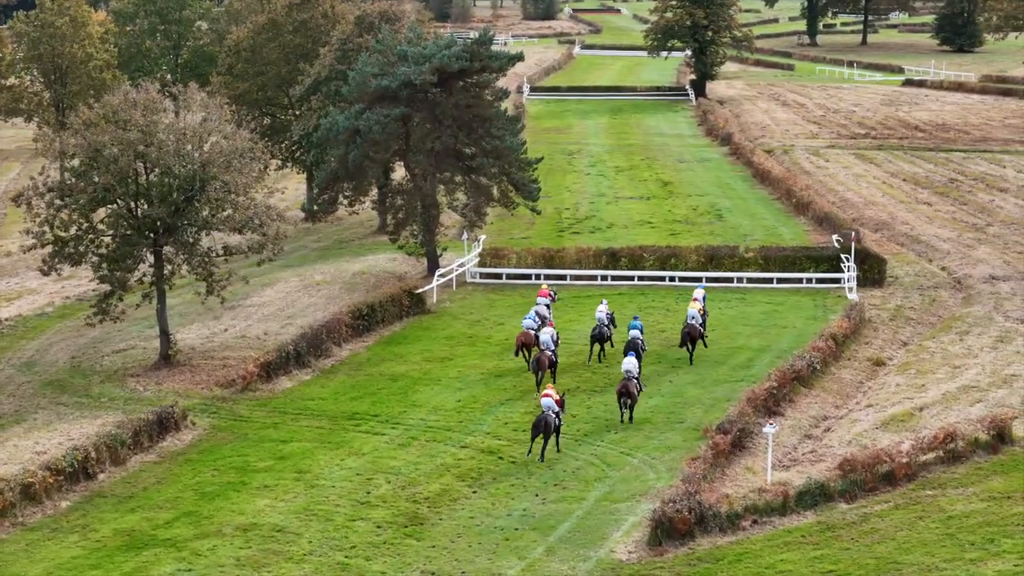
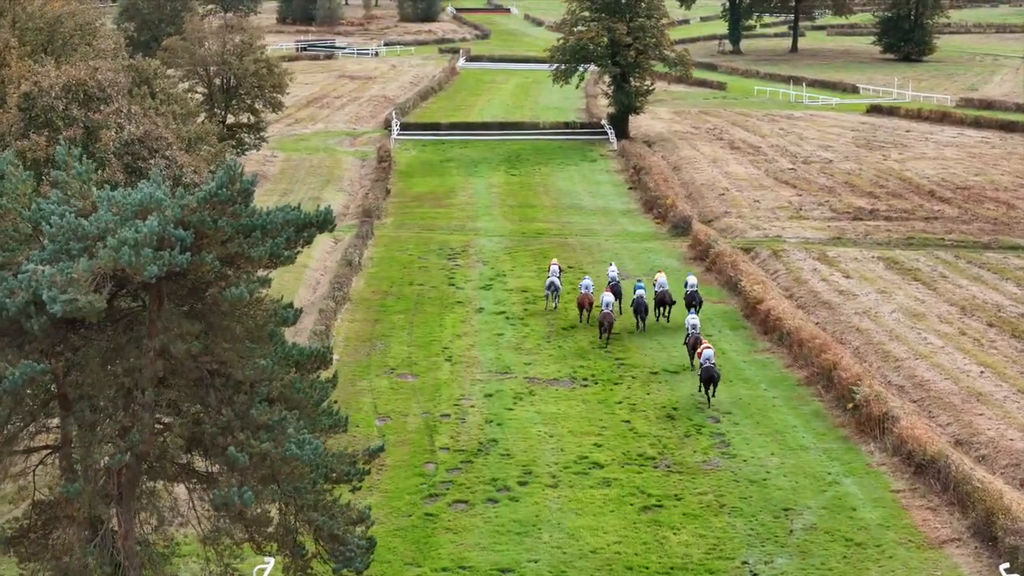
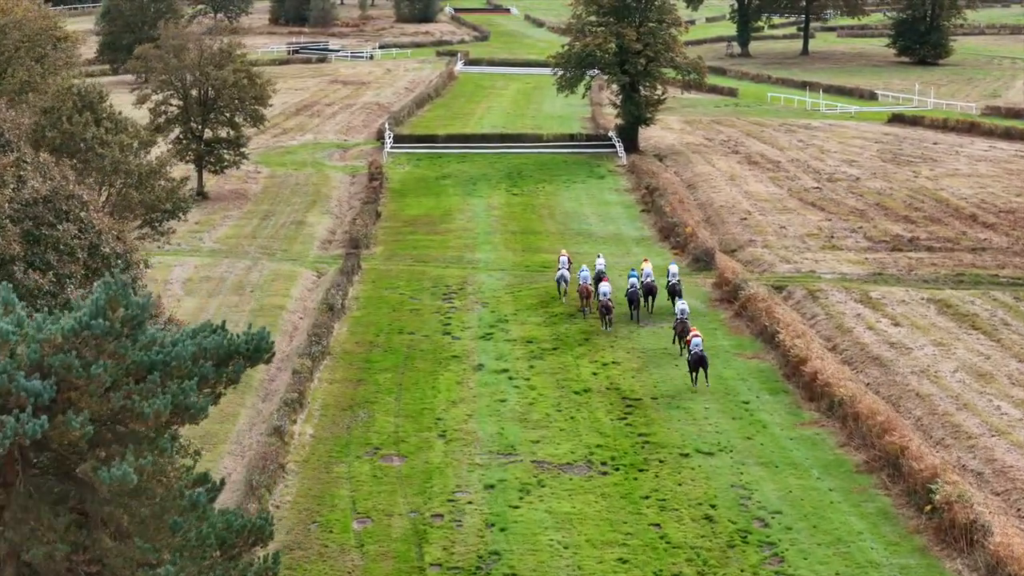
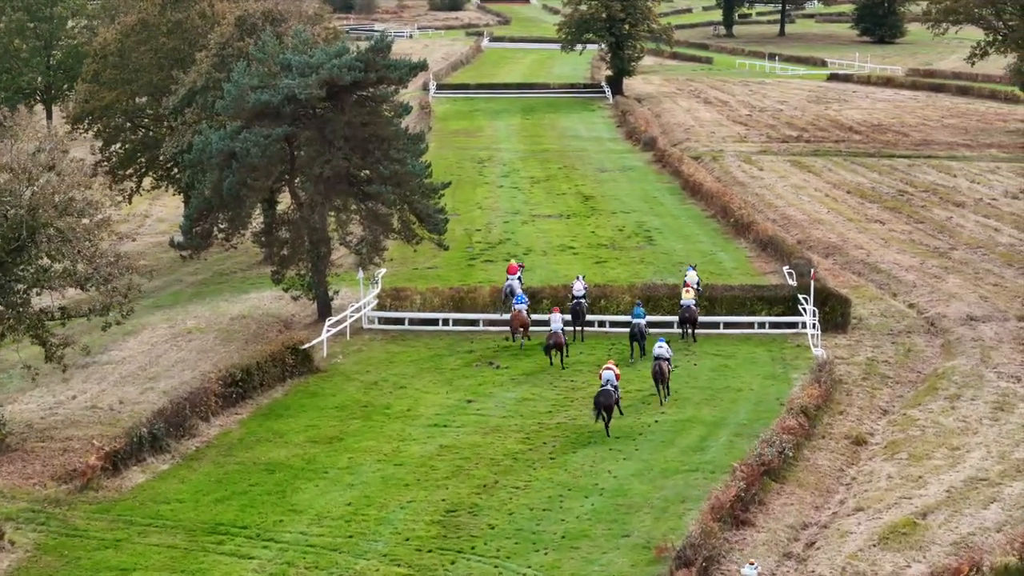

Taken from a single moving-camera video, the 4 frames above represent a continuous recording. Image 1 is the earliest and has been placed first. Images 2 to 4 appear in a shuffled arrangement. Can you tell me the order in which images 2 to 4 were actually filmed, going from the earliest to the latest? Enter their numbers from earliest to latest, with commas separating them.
4, 2, 3
